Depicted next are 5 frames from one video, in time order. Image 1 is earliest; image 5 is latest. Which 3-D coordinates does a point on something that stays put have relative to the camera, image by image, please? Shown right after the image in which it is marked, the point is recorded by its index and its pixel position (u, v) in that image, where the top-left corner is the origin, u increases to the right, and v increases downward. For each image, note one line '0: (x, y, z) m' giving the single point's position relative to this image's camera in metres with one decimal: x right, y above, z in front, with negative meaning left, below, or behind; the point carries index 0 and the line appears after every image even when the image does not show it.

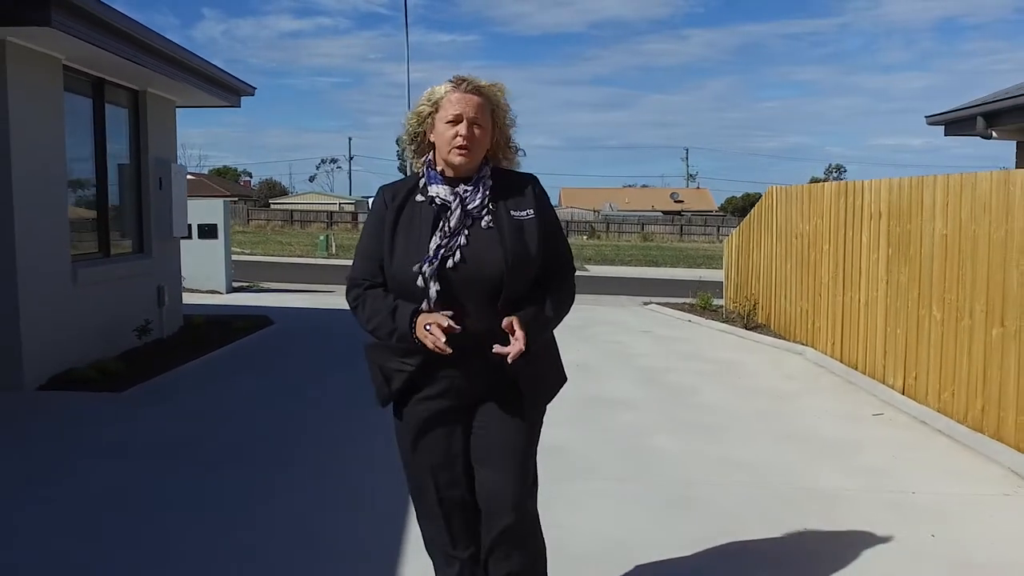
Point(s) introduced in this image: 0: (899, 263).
0: (+2.9, +0.2, +6.9) m
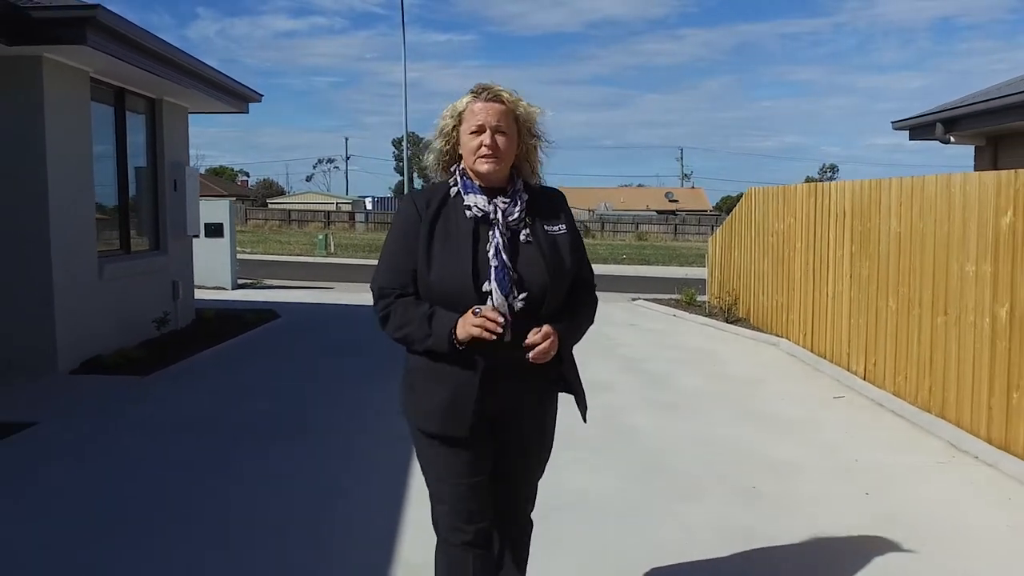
0: (+2.9, +0.3, +7.4) m
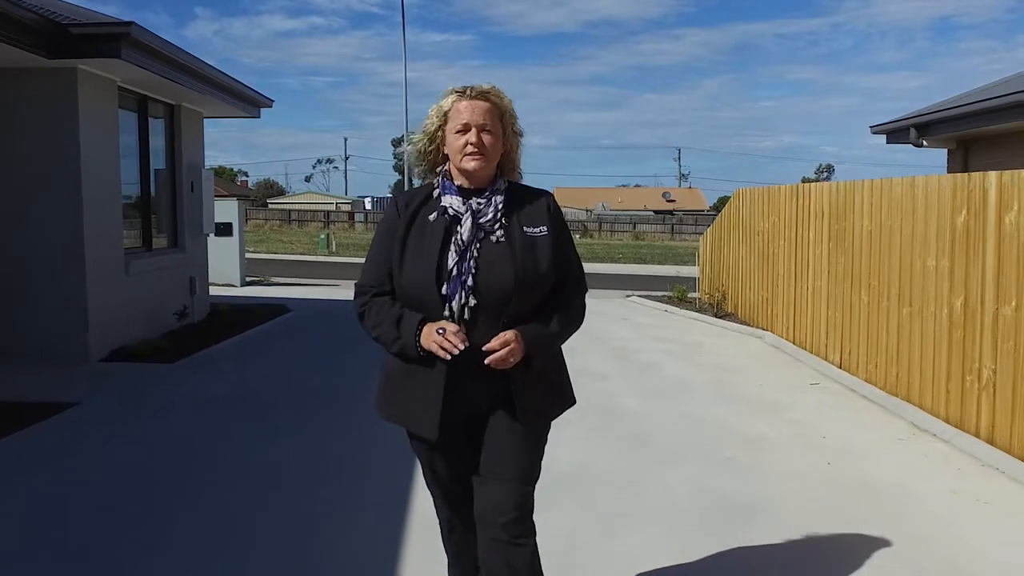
0: (+2.9, +0.3, +7.9) m
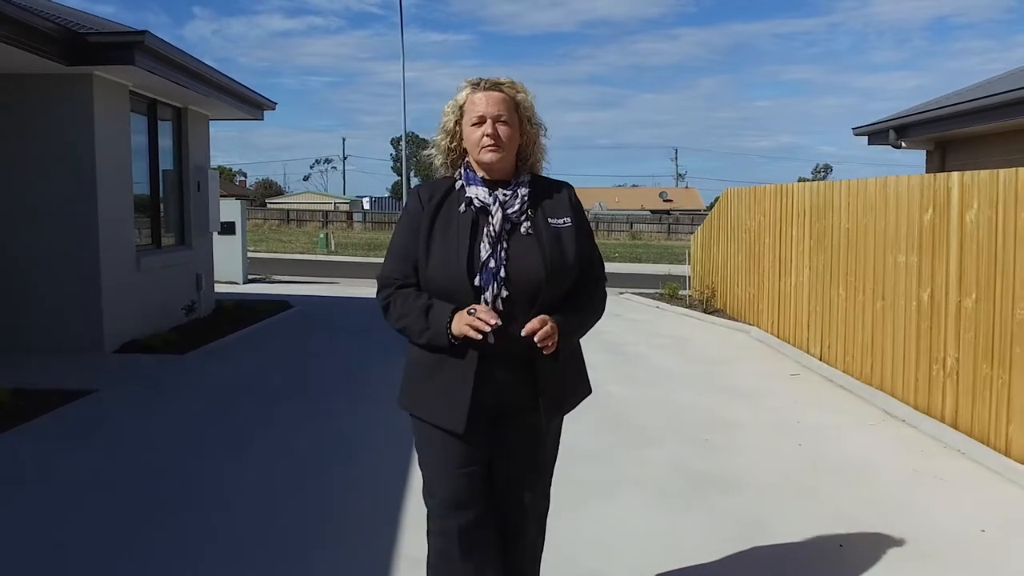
0: (+2.8, +0.3, +8.3) m
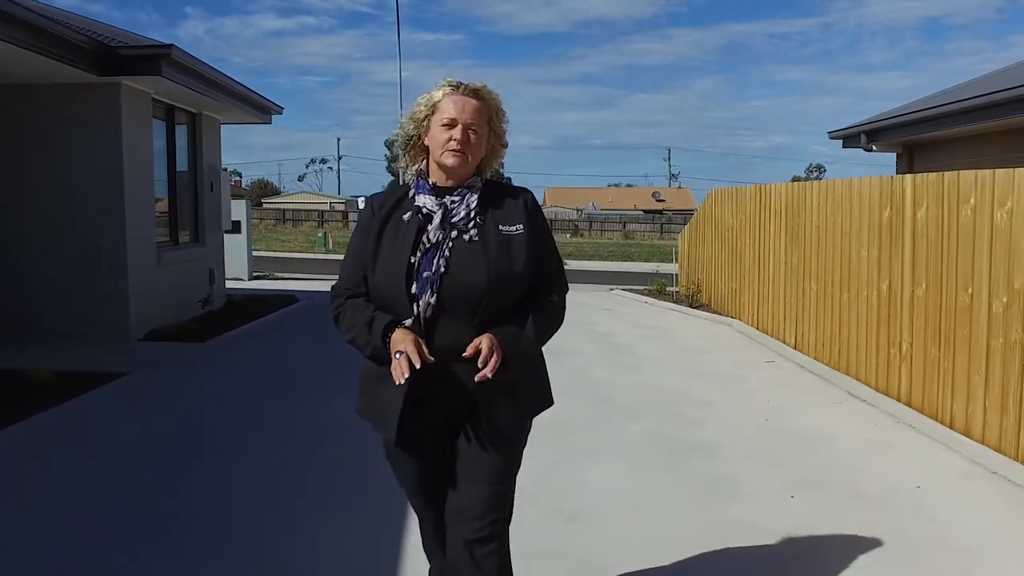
0: (+2.8, +0.4, +8.9) m
